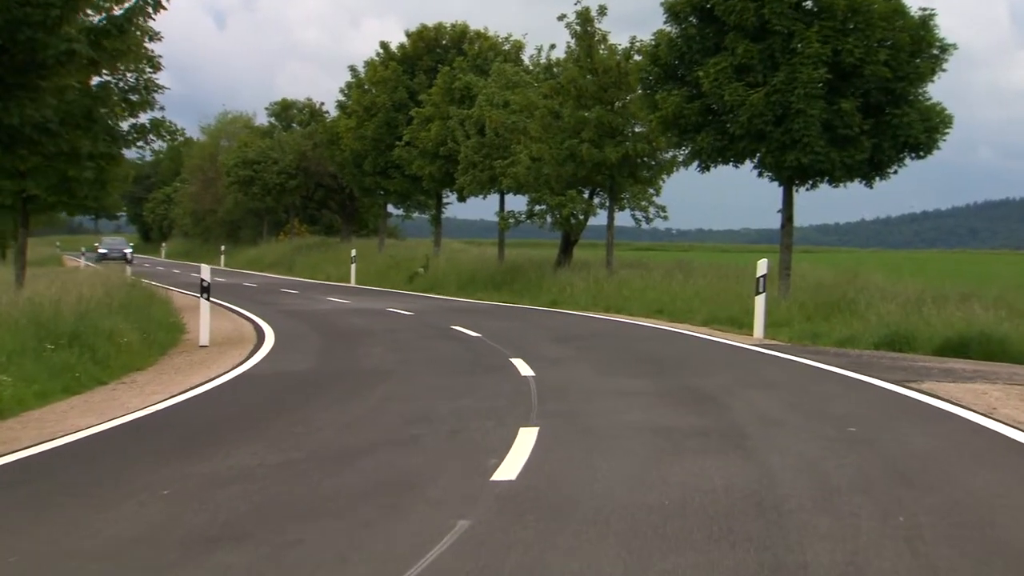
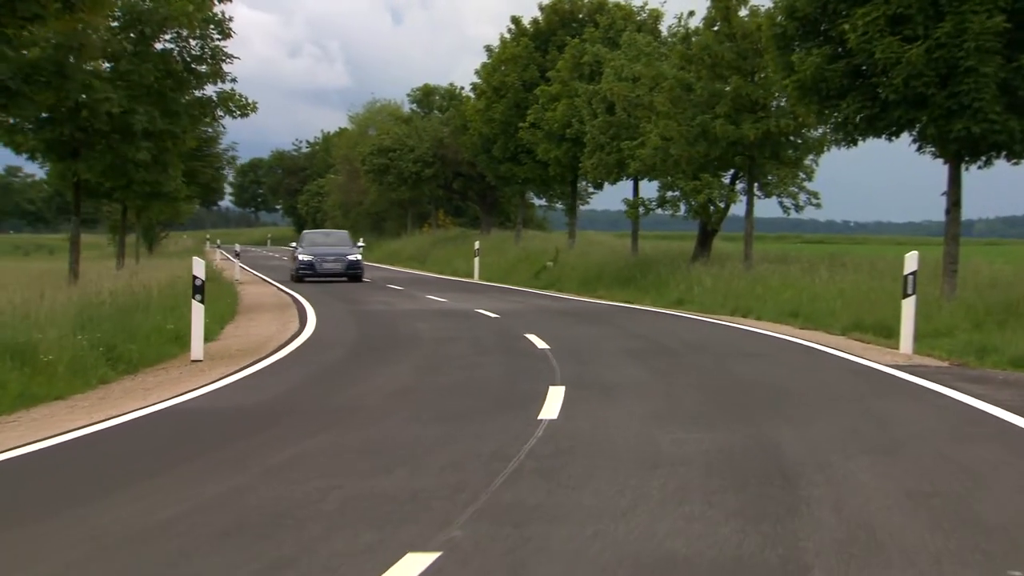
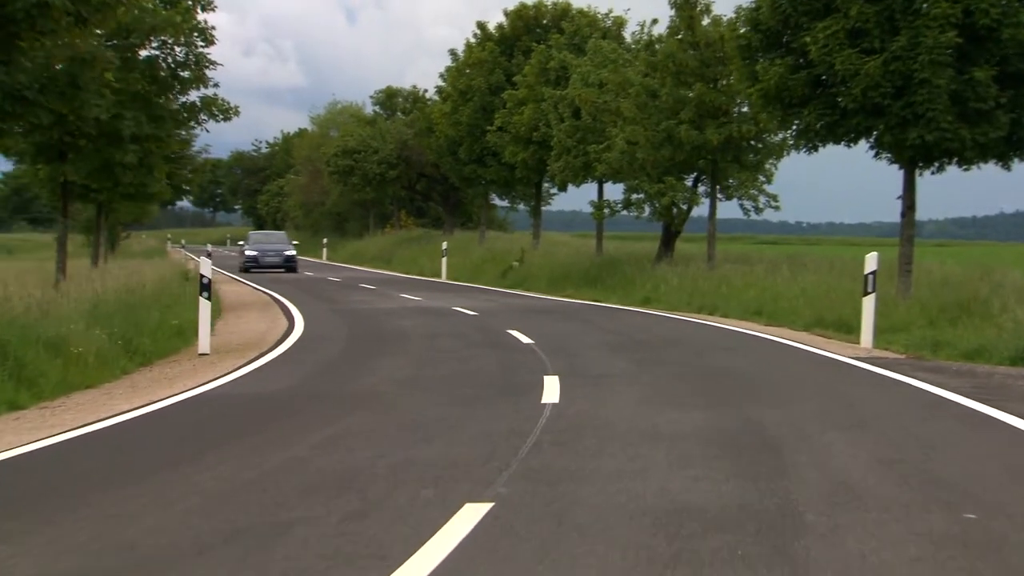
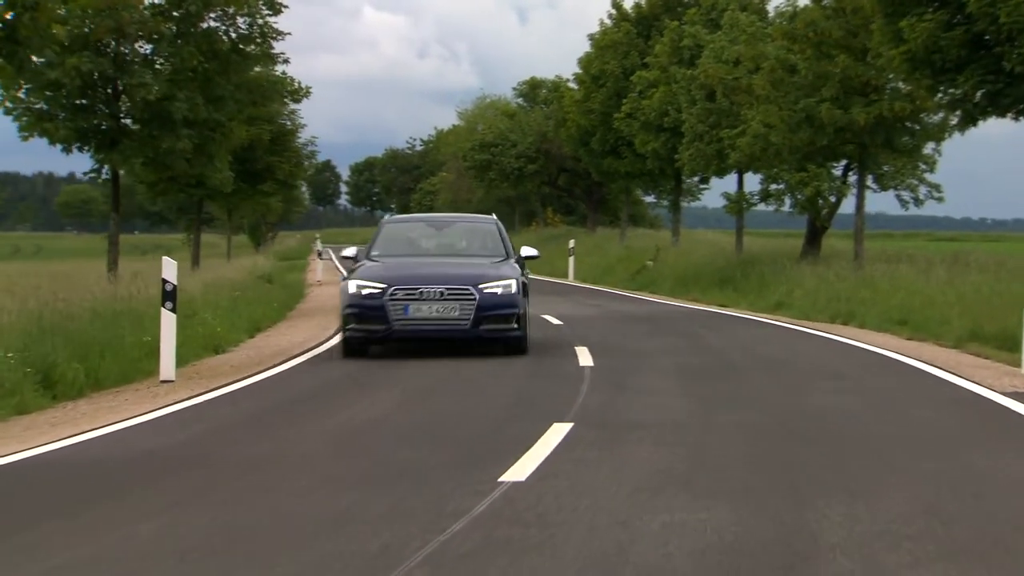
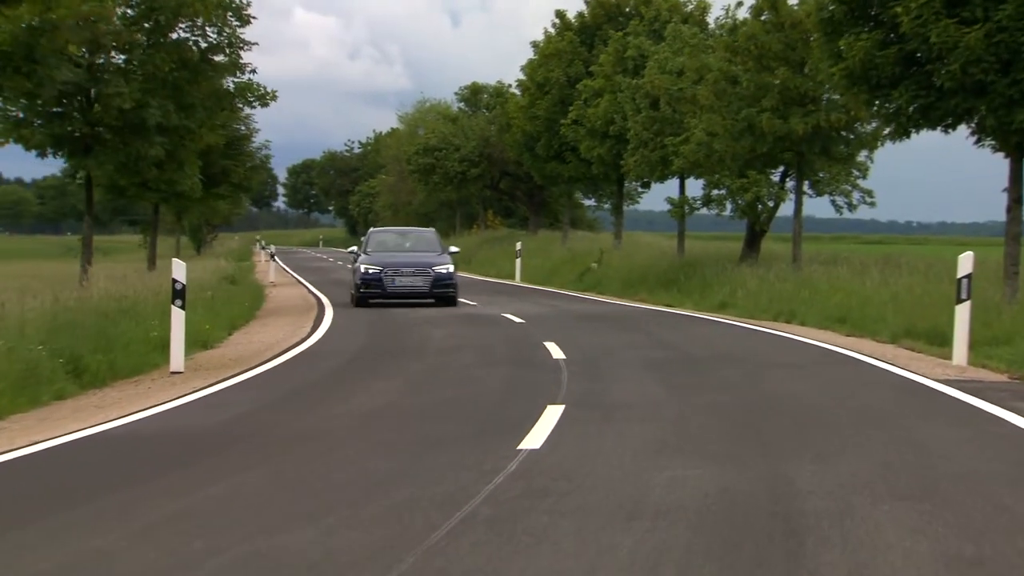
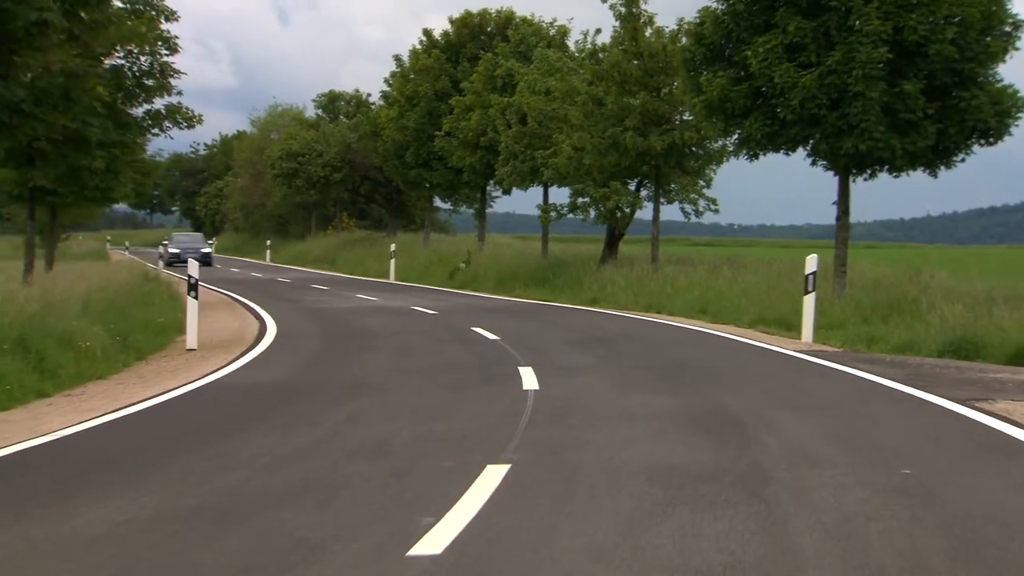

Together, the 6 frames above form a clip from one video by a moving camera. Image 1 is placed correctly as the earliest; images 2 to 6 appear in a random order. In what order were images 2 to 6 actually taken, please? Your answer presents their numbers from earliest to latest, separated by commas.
6, 3, 2, 5, 4
